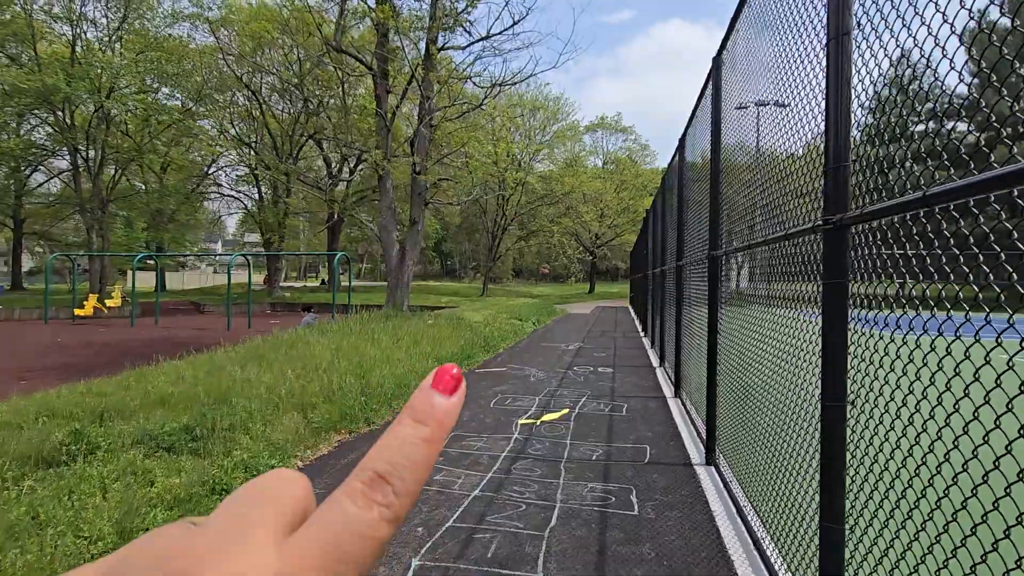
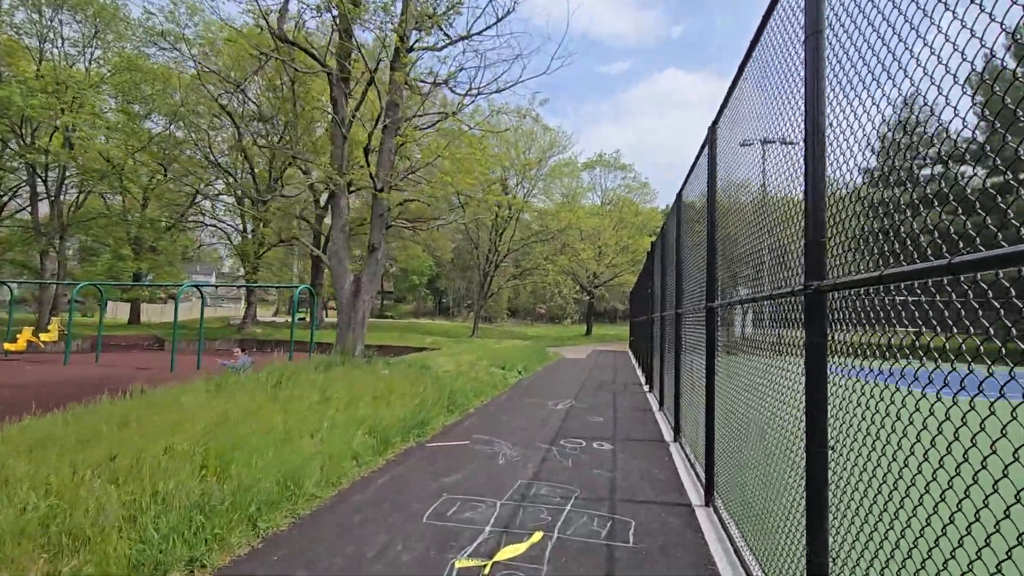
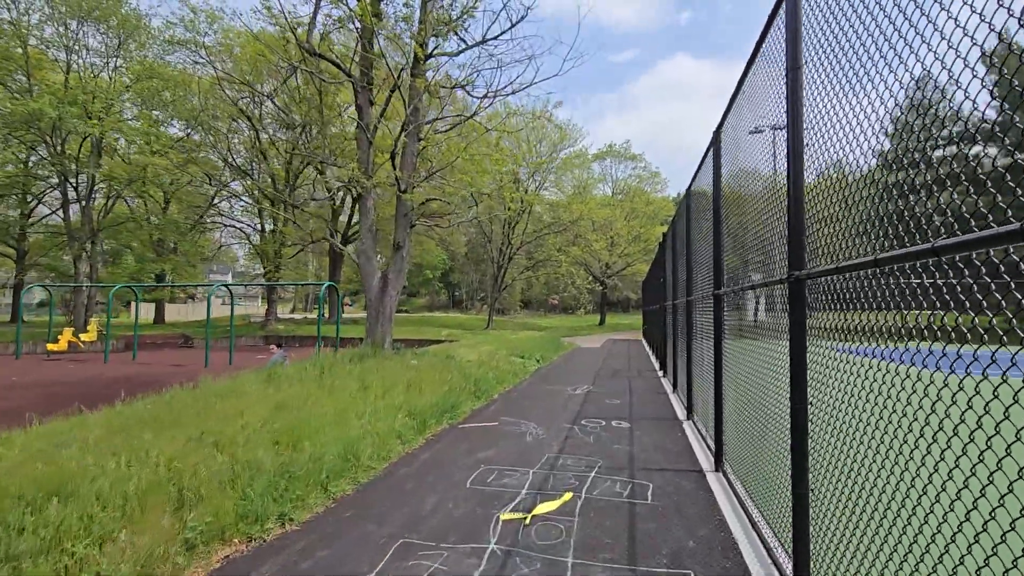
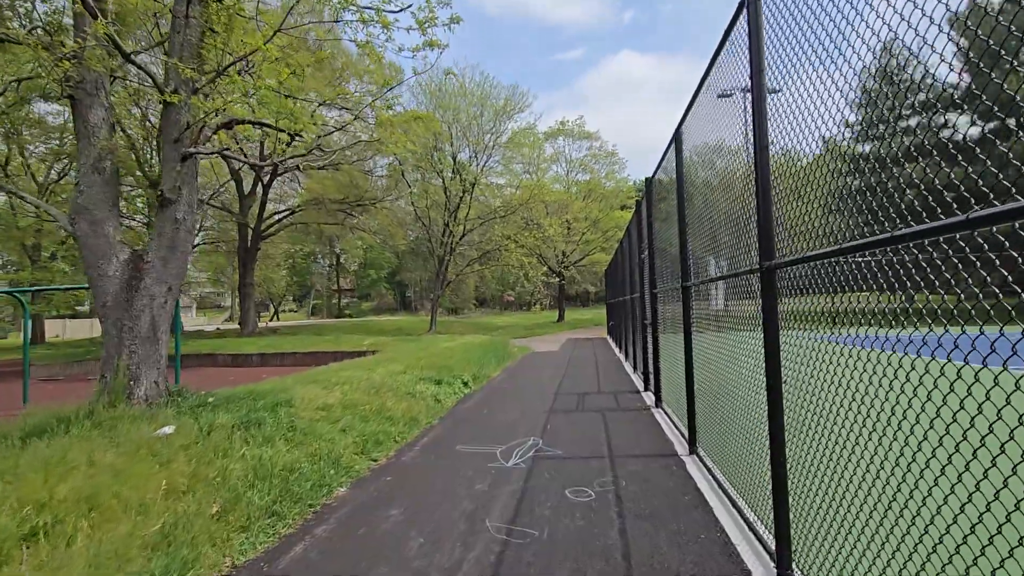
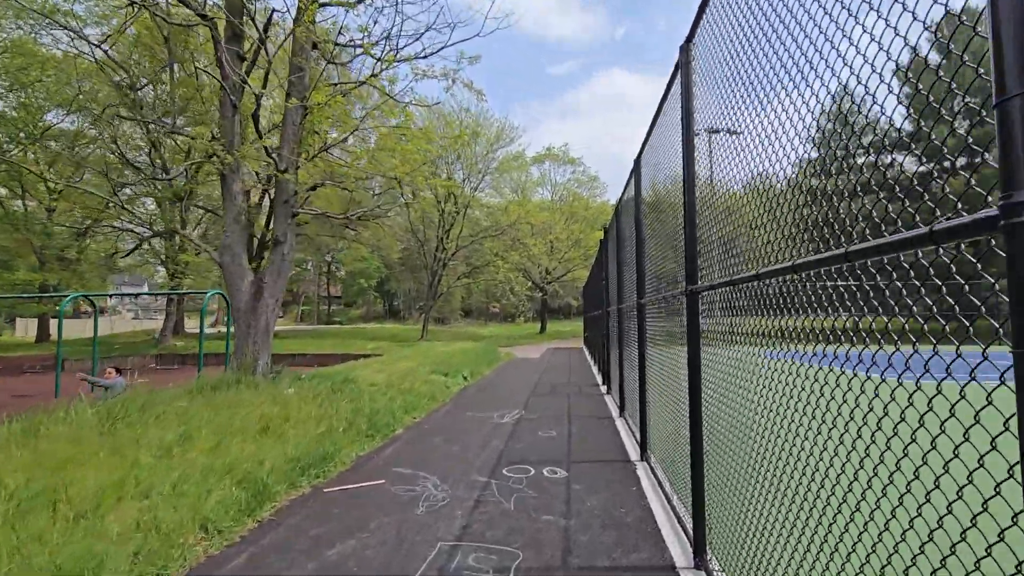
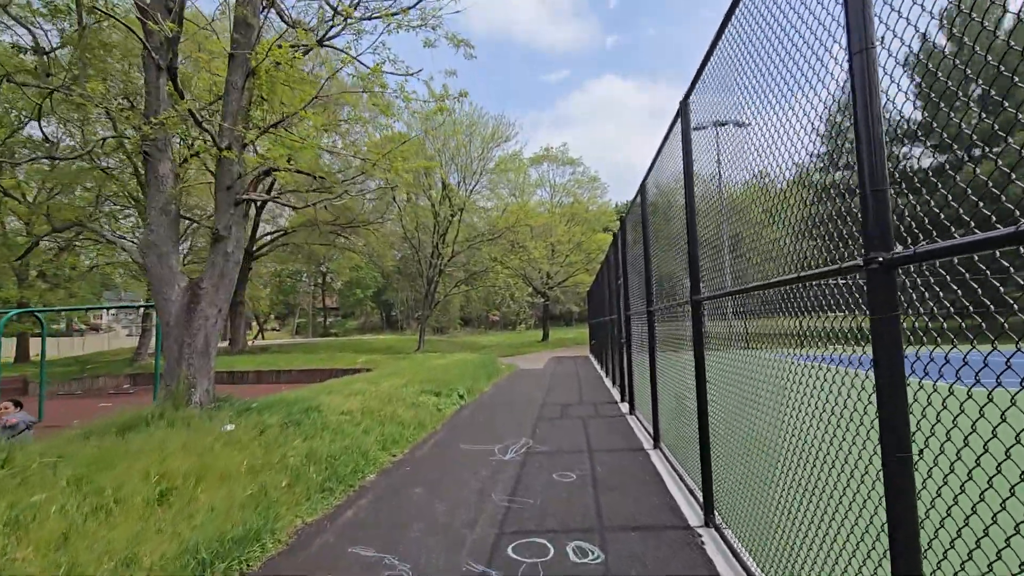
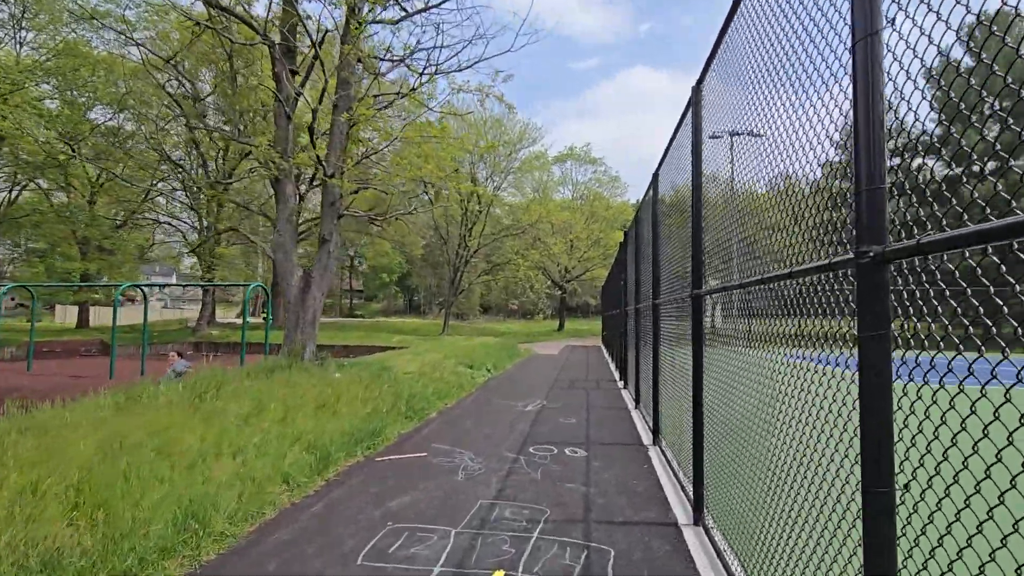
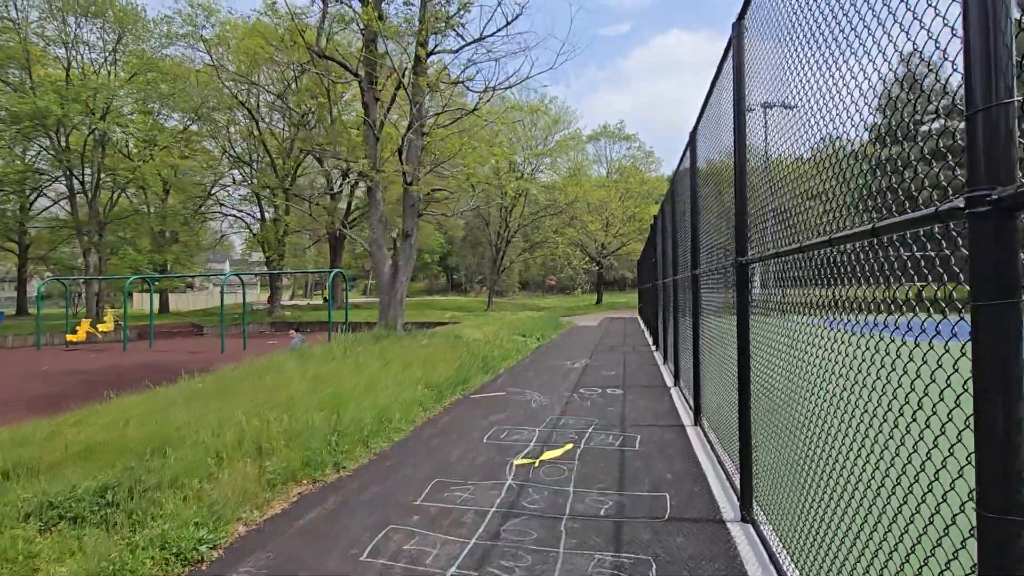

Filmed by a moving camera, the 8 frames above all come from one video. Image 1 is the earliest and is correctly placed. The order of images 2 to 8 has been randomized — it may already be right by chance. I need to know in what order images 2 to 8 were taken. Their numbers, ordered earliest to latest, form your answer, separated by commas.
8, 3, 2, 7, 5, 6, 4
